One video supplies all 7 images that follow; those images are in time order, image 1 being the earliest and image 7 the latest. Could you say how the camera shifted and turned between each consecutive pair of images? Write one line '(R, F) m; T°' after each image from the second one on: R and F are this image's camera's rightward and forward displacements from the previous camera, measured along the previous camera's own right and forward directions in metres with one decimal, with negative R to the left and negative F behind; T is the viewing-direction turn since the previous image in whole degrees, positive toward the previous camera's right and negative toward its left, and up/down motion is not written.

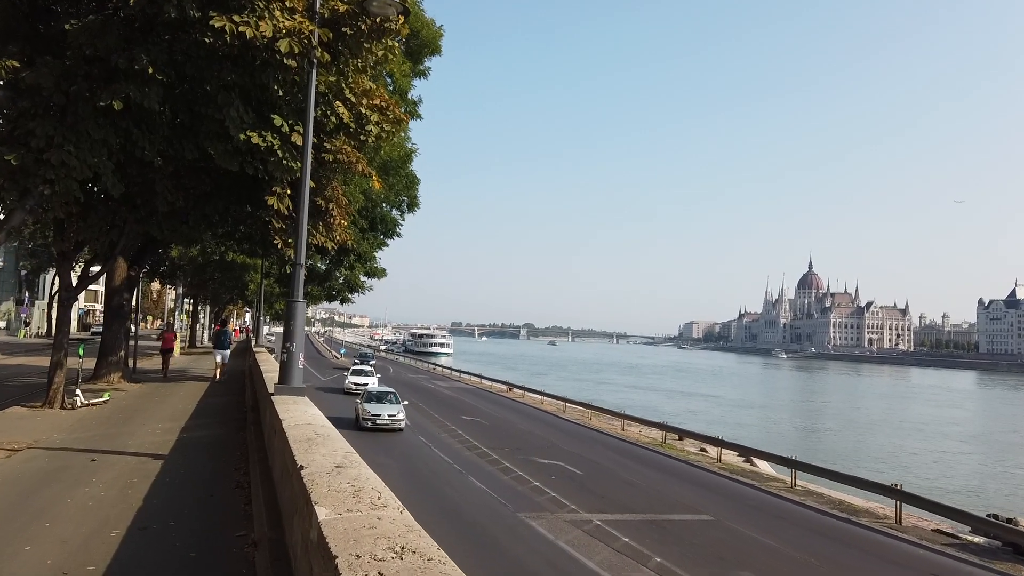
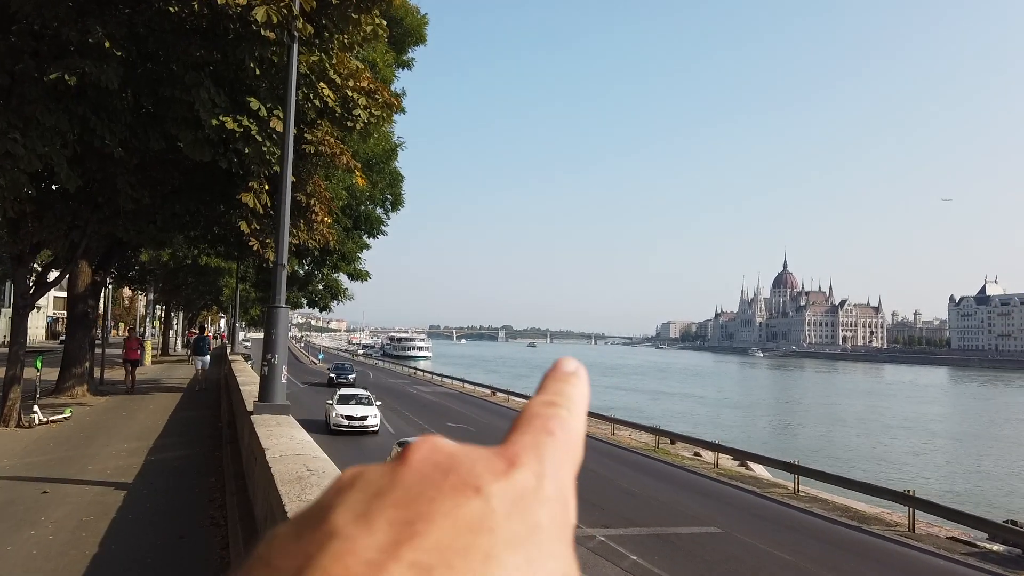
(-0.3, +0.9) m; +2°
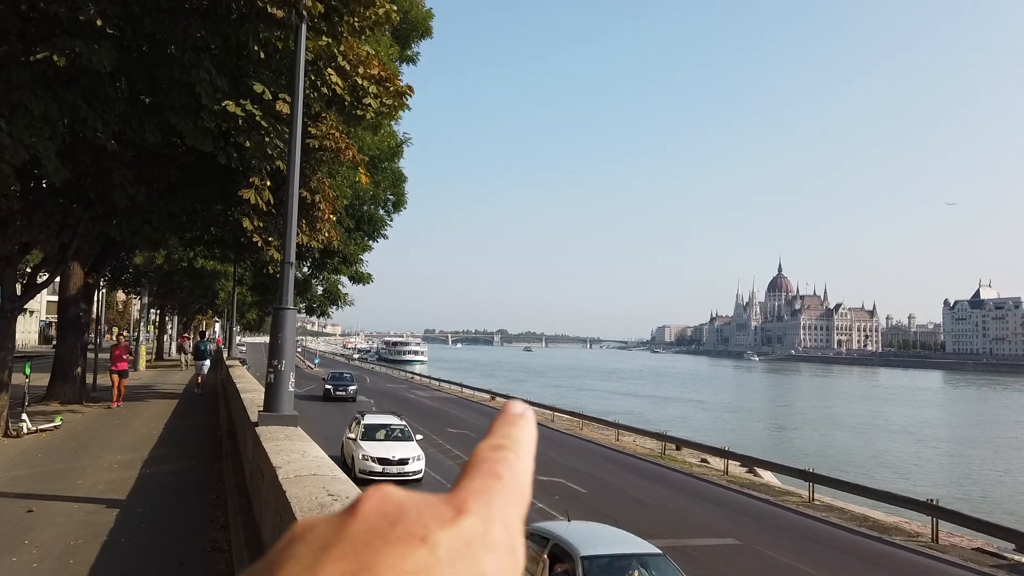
(-0.3, +0.5) m; 0°
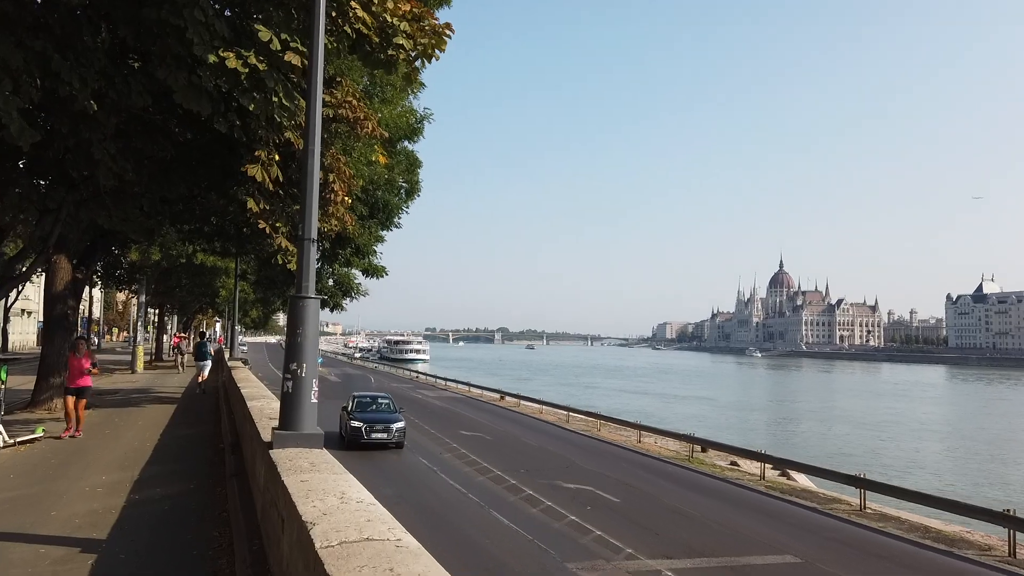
(-0.5, +1.3) m; 0°
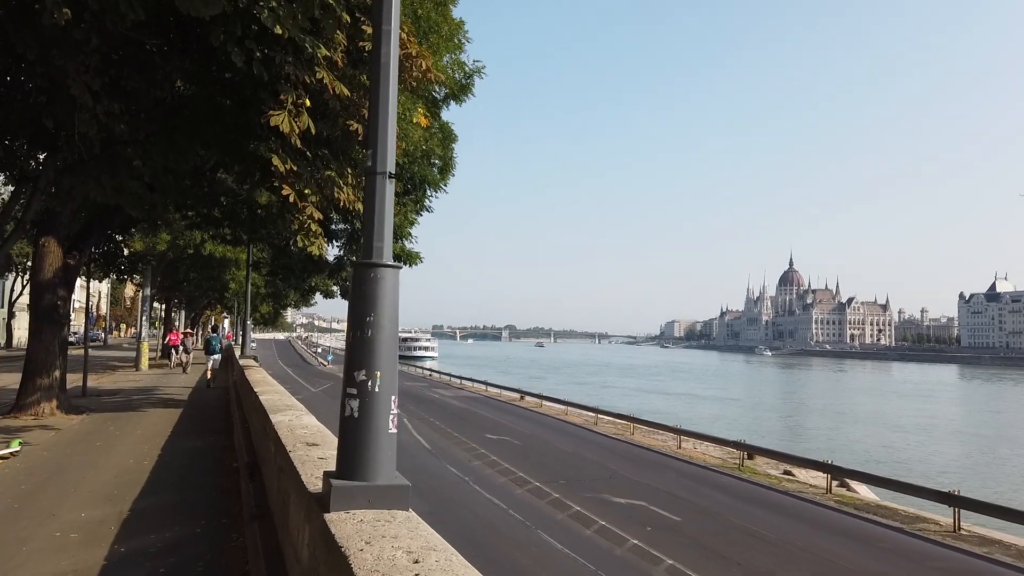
(-0.8, +1.8) m; -1°
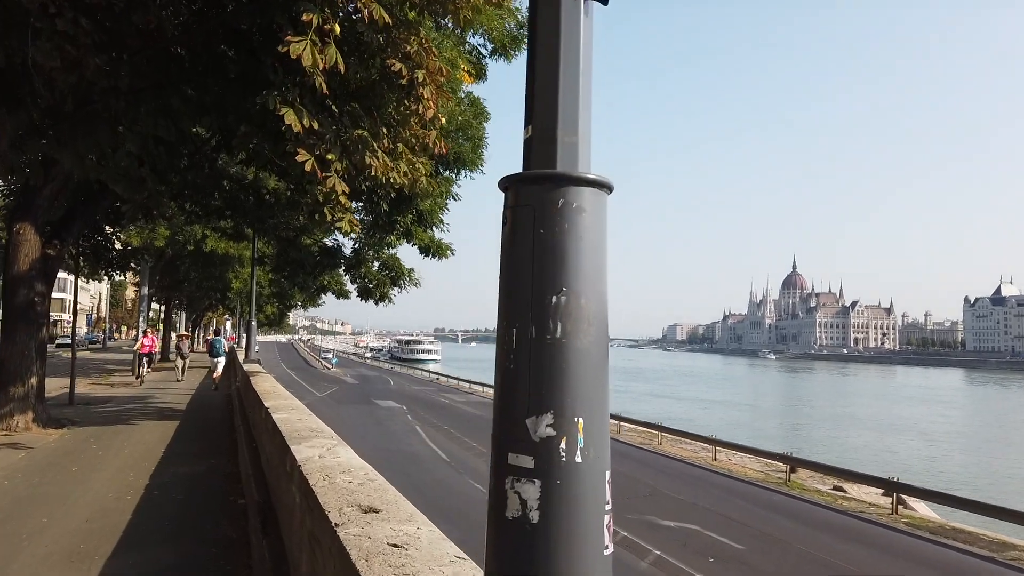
(-0.7, +1.7) m; 0°
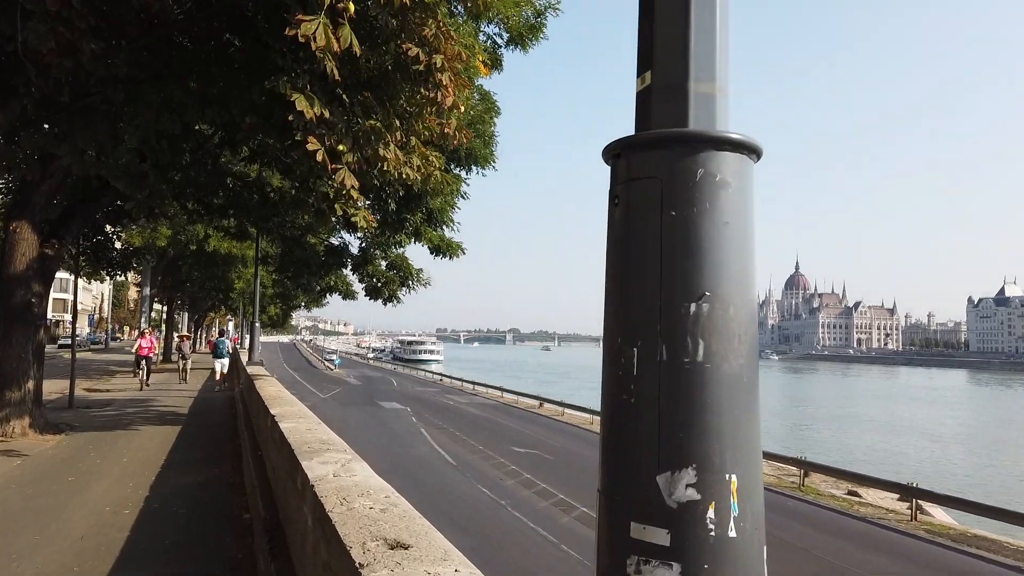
(-0.2, +0.4) m; 0°
